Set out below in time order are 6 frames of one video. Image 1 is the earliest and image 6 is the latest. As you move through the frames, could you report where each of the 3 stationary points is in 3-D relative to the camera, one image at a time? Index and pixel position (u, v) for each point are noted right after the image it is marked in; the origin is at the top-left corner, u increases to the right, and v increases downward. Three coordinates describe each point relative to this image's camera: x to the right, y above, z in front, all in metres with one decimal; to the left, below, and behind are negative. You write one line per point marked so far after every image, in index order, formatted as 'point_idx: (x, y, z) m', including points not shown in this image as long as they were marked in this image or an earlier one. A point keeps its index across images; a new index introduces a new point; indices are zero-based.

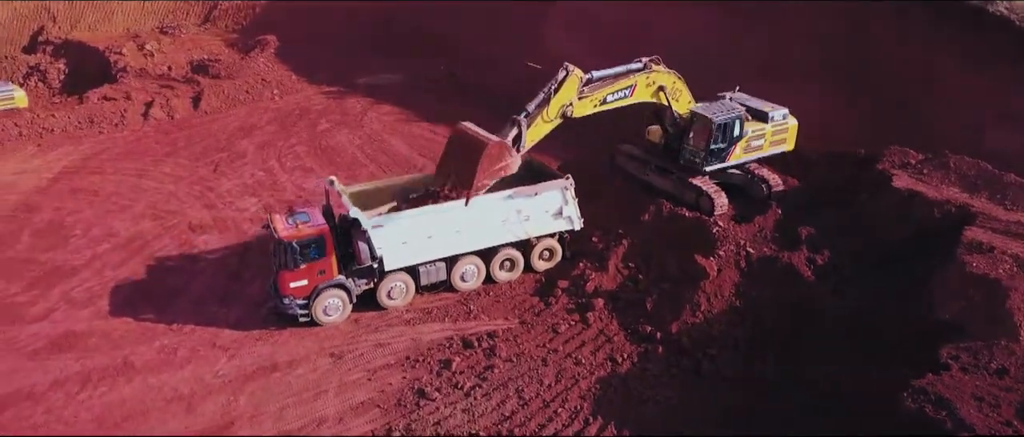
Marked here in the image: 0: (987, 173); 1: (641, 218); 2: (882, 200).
0: (+7.6, +0.7, +11.6) m
1: (+2.3, 0.0, +13.0) m
2: (+5.9, +0.3, +11.7) m
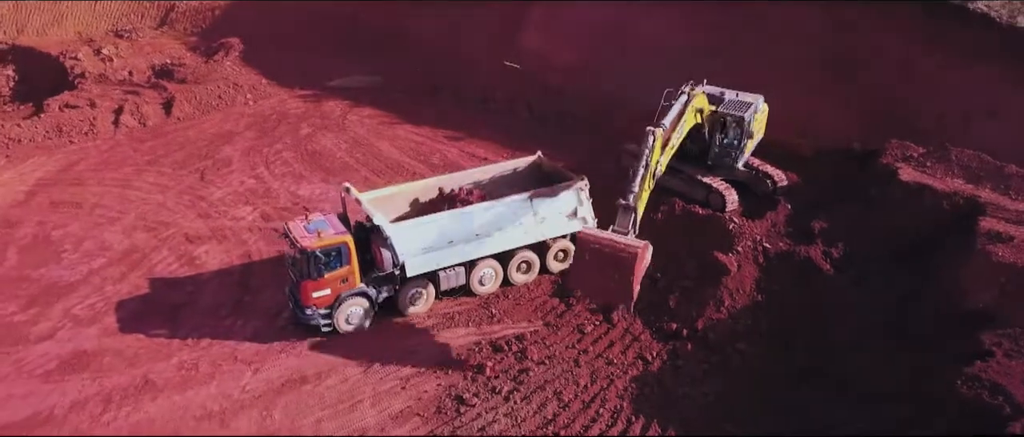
0: (+7.9, +0.9, +12.1) m
1: (+2.6, 0.0, +13.1) m
2: (+6.2, +0.4, +12.1) m
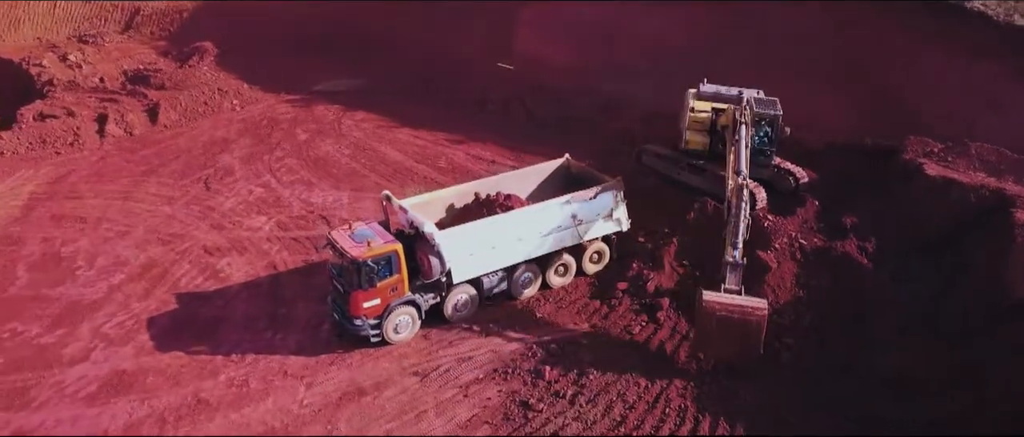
0: (+8.5, +1.0, +12.6) m
1: (+3.2, 0.0, +13.3) m
2: (+6.8, +0.5, +12.6) m
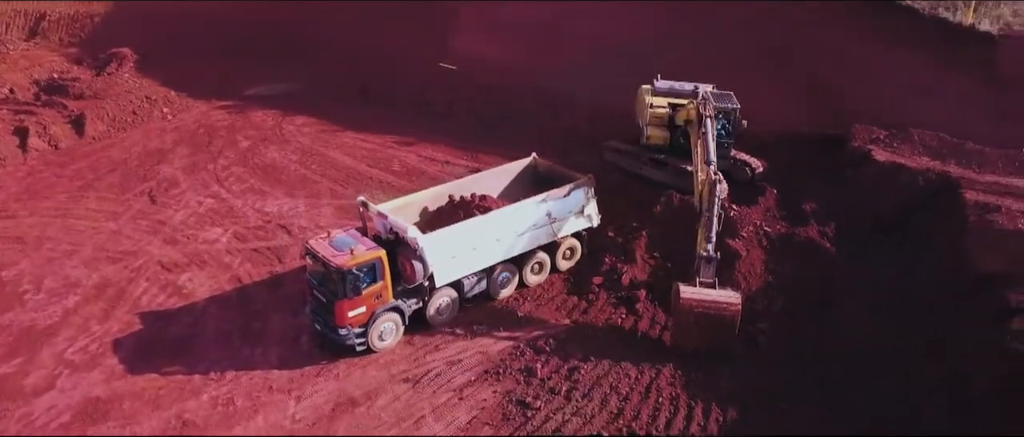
0: (+7.9, +1.4, +13.5) m
1: (+2.6, +0.2, +13.7) m
2: (+6.3, +0.8, +13.3) m
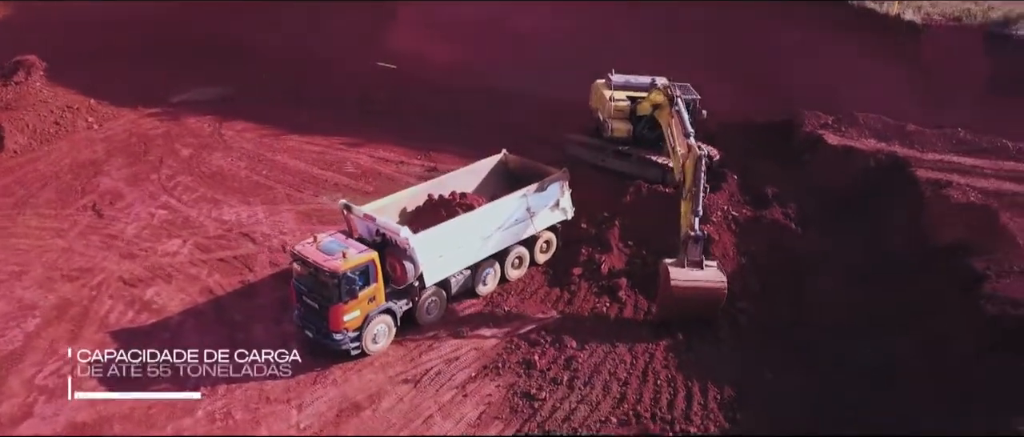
0: (+7.4, +1.8, +14.5) m
1: (+2.1, +0.4, +14.1) m
2: (+5.8, +1.1, +14.1) m
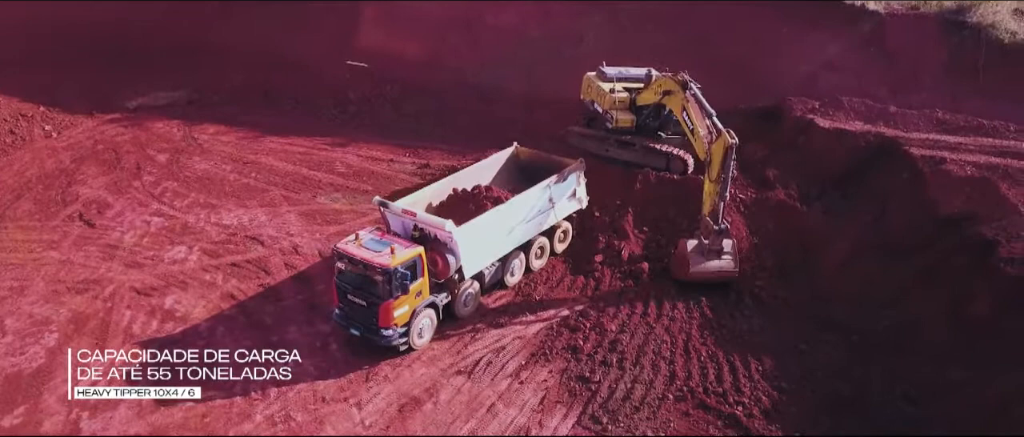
0: (+7.5, +2.3, +15.5) m
1: (+2.4, +0.6, +14.5) m
2: (+6.0, +1.6, +14.9) m
